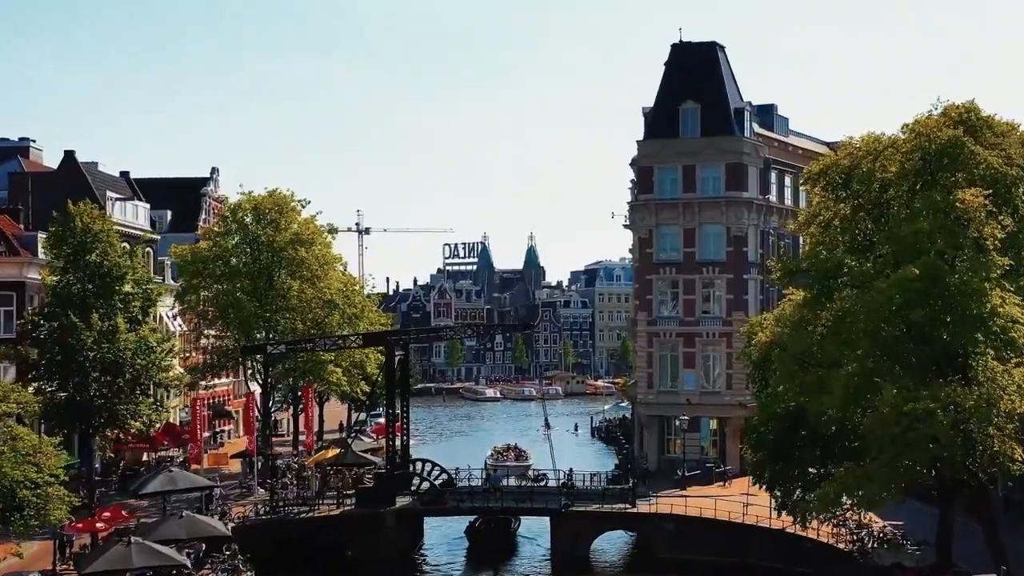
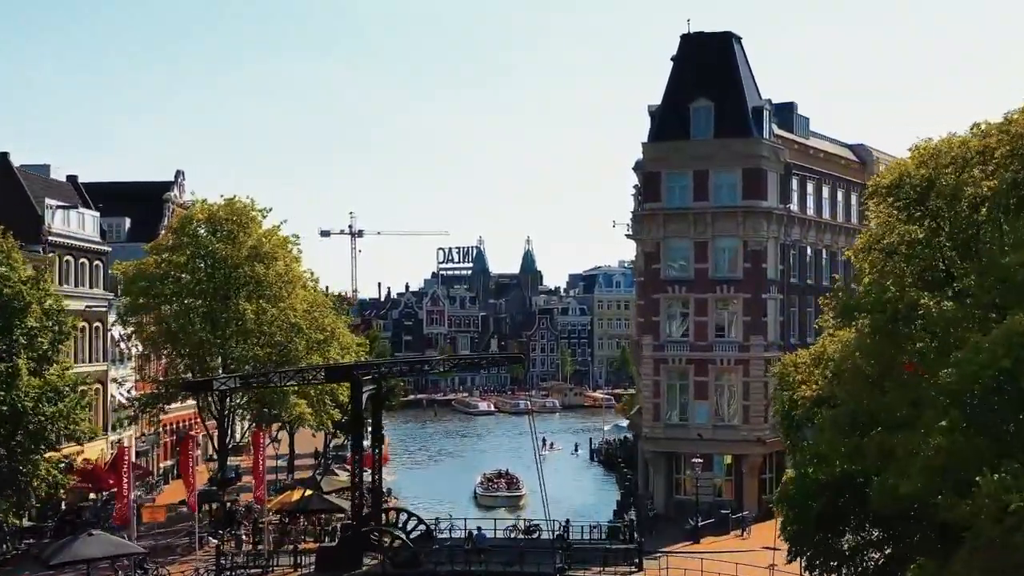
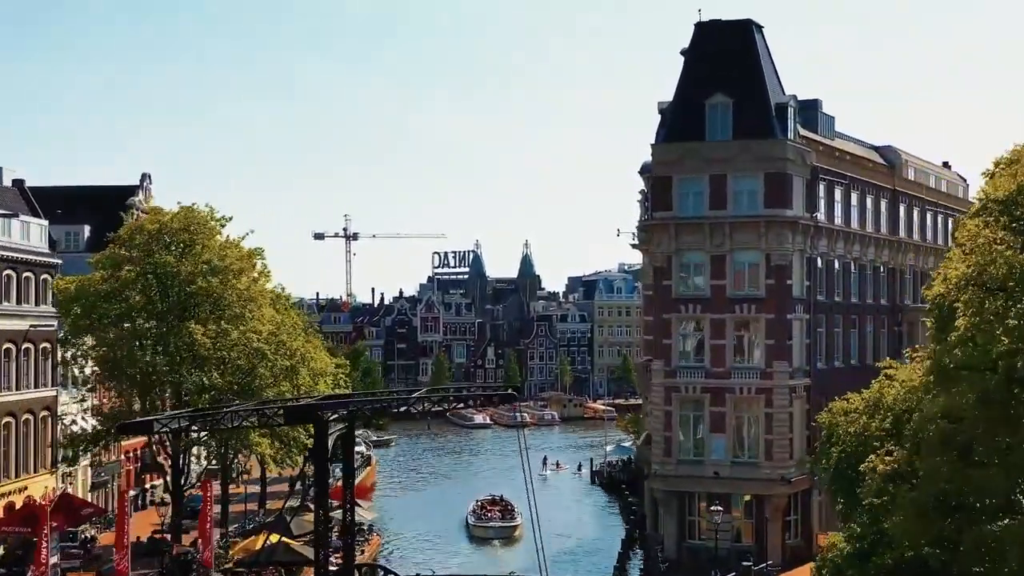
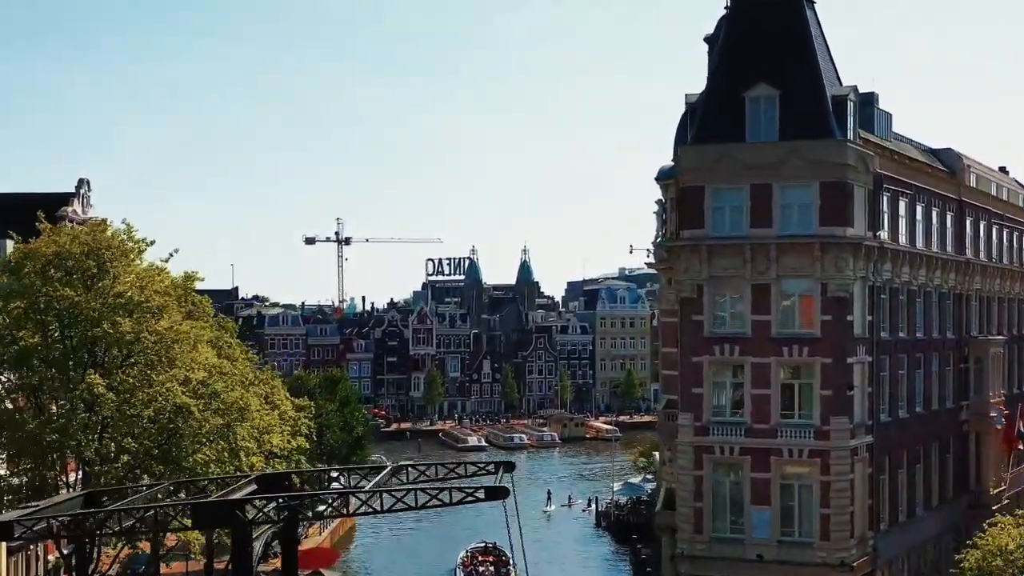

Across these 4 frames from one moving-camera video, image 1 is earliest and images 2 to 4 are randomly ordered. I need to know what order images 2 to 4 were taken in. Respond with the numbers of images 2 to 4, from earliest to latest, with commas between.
2, 3, 4
